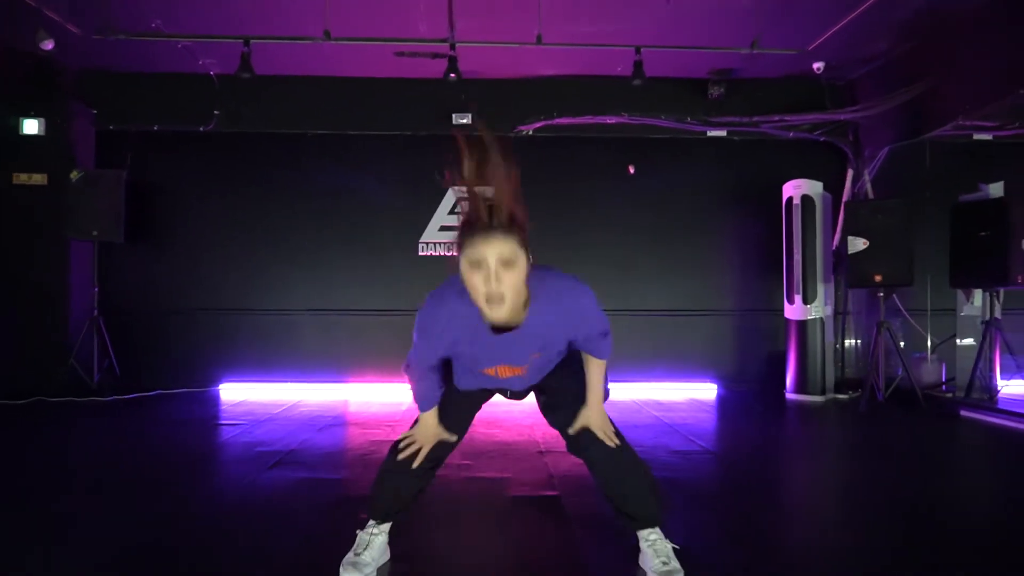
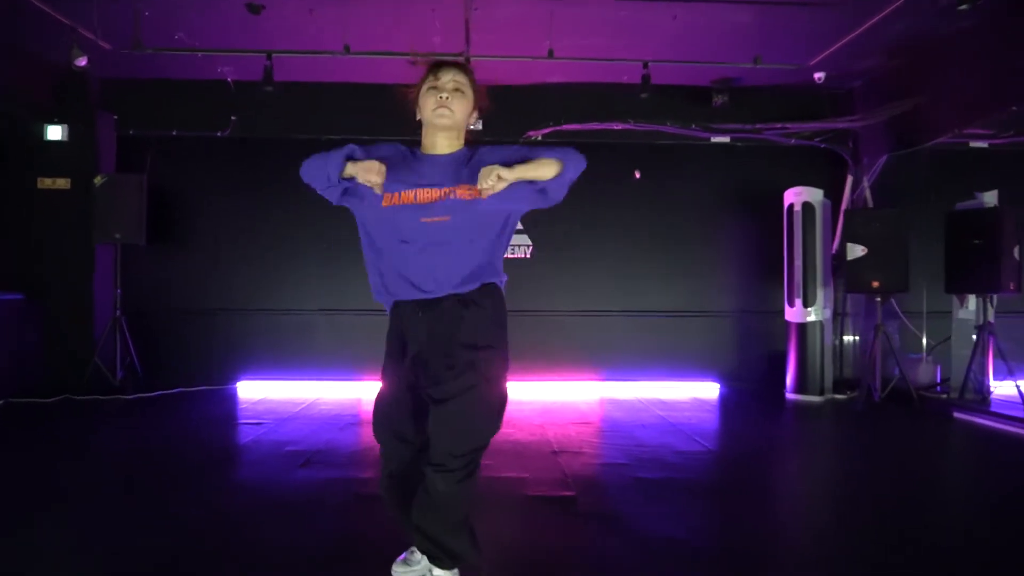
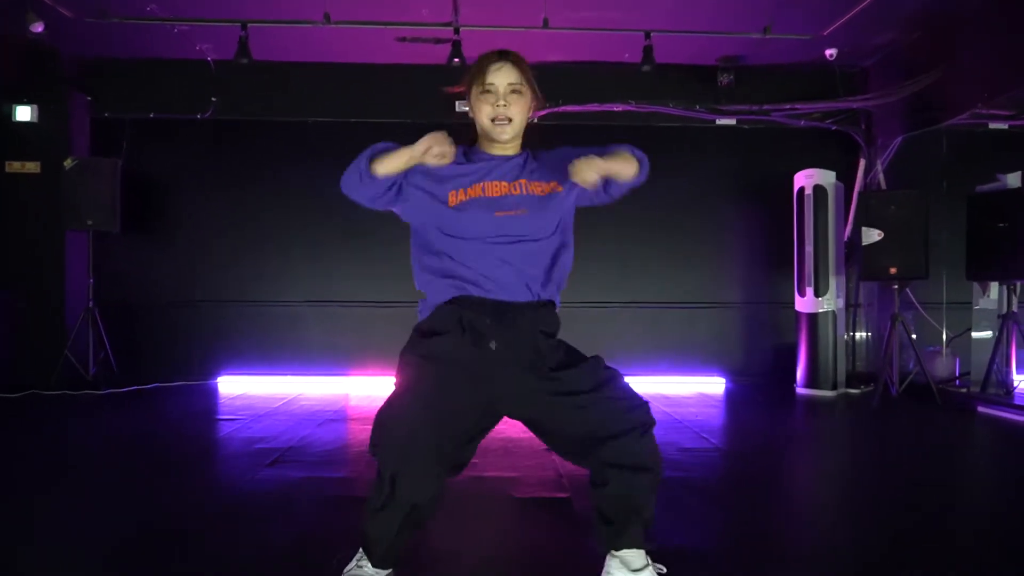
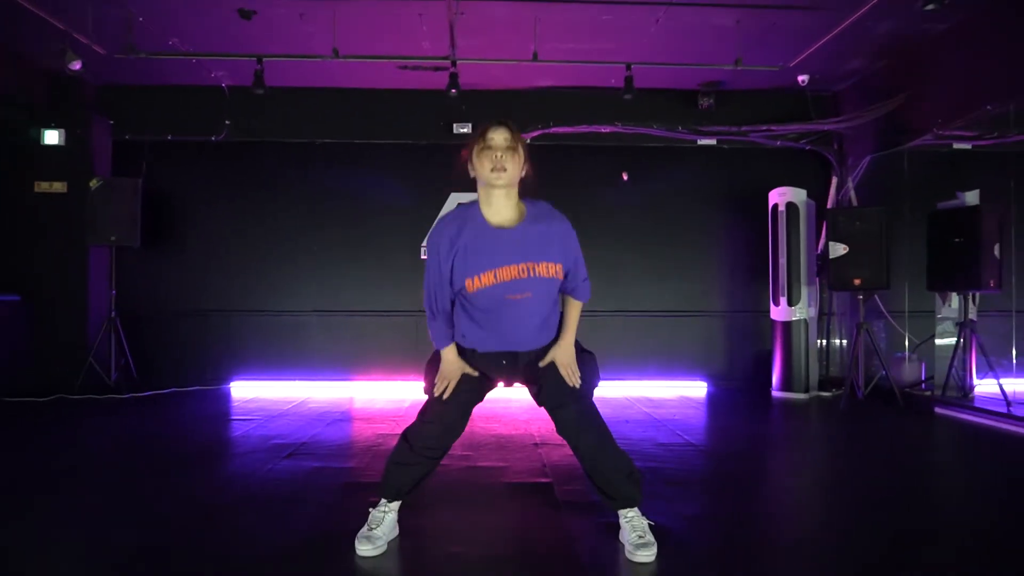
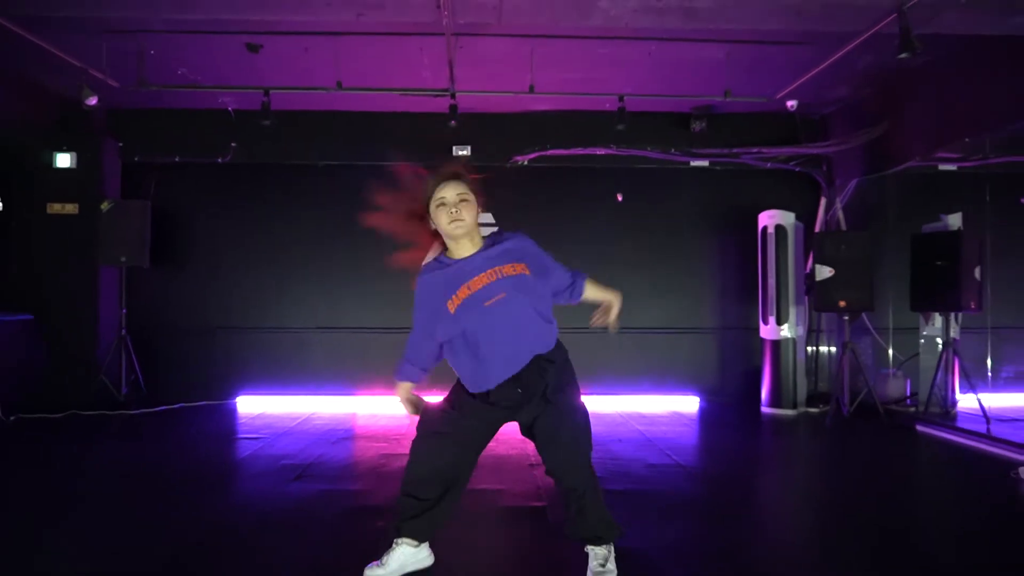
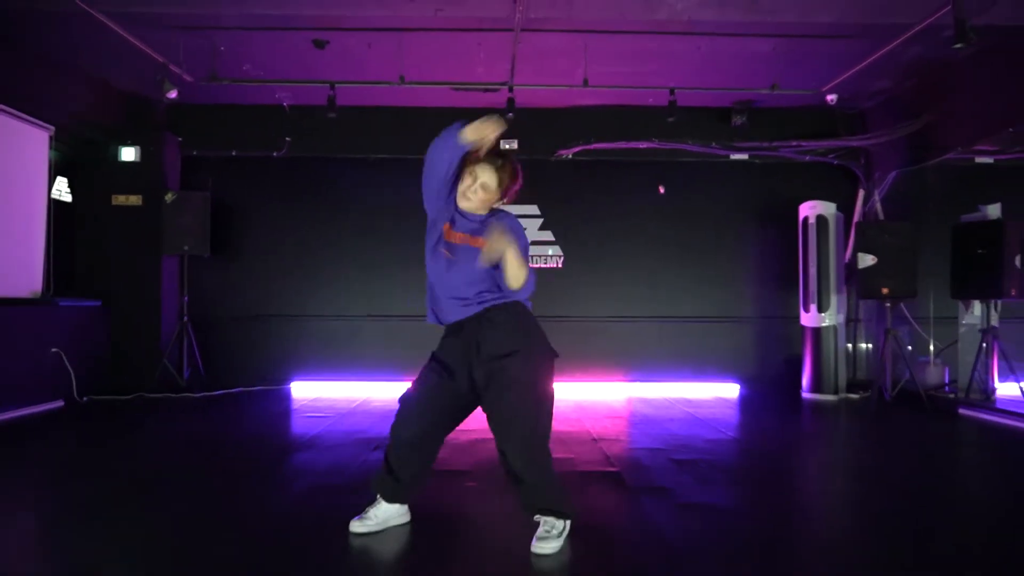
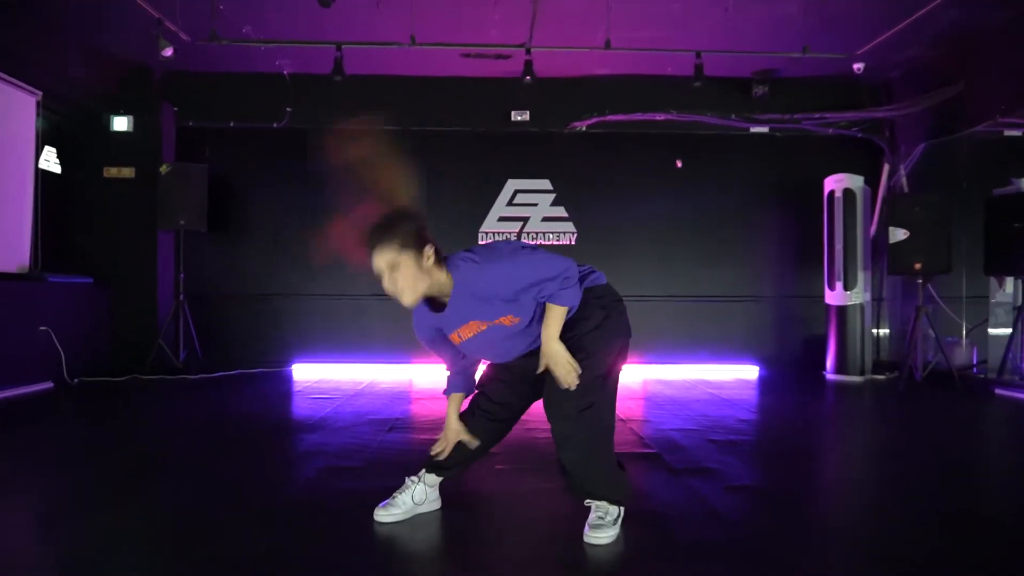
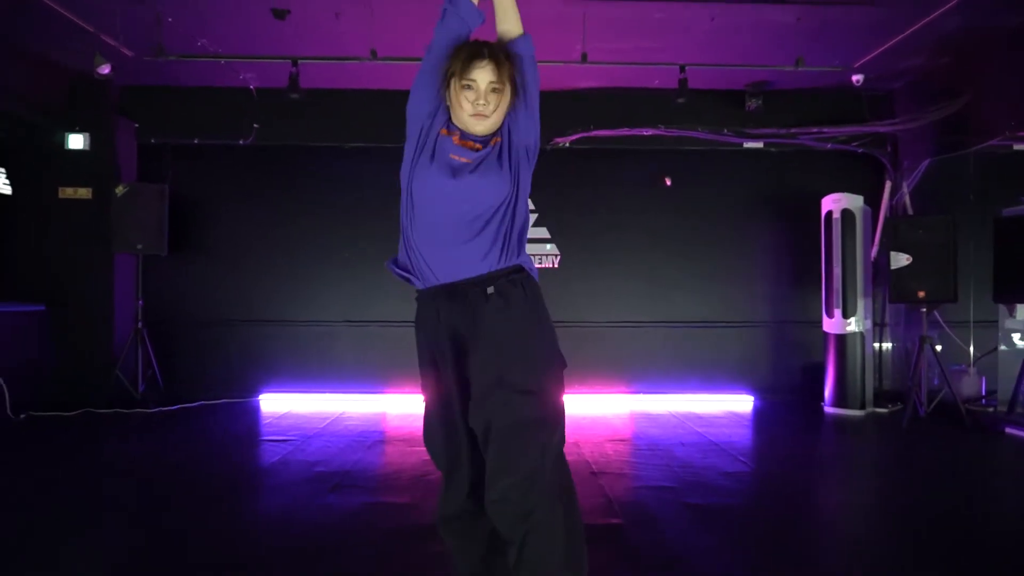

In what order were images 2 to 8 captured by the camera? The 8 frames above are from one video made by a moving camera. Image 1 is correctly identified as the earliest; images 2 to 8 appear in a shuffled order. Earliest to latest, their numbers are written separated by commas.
4, 3, 5, 2, 8, 6, 7
